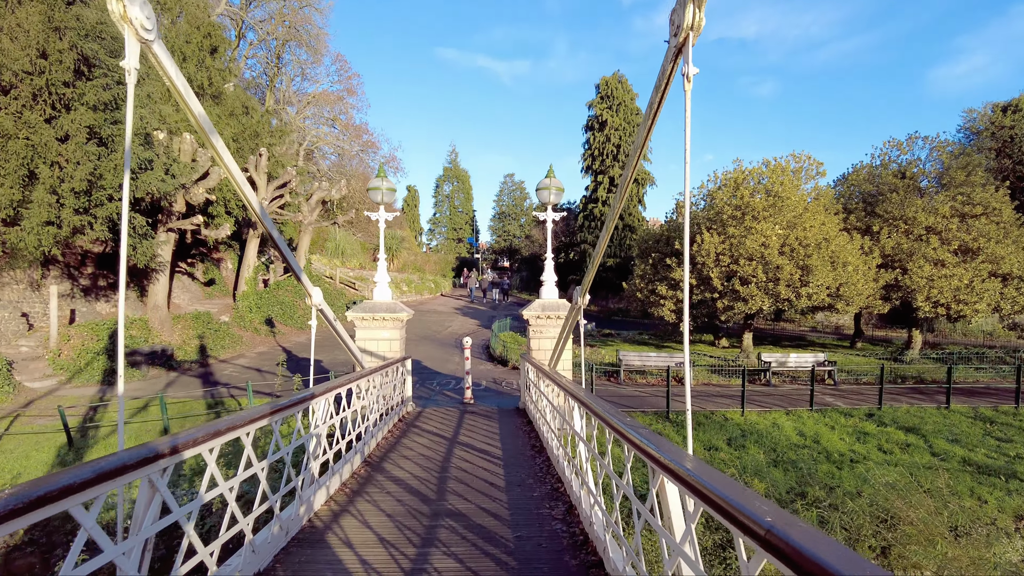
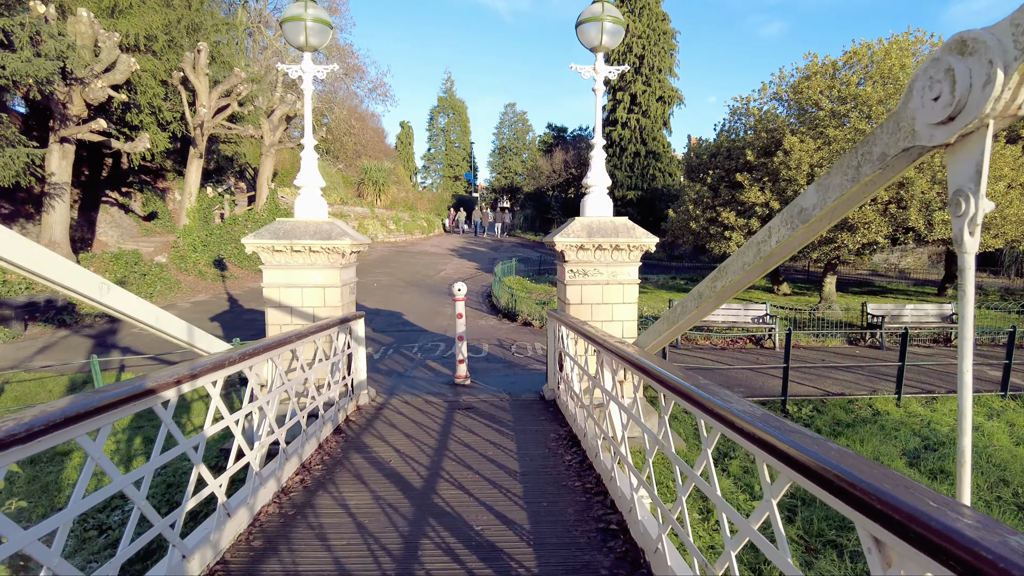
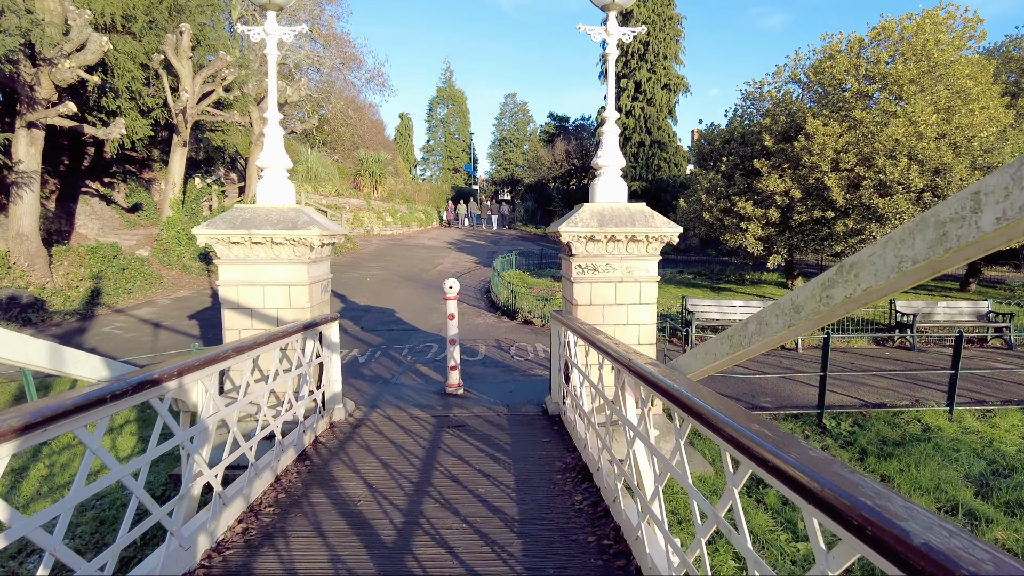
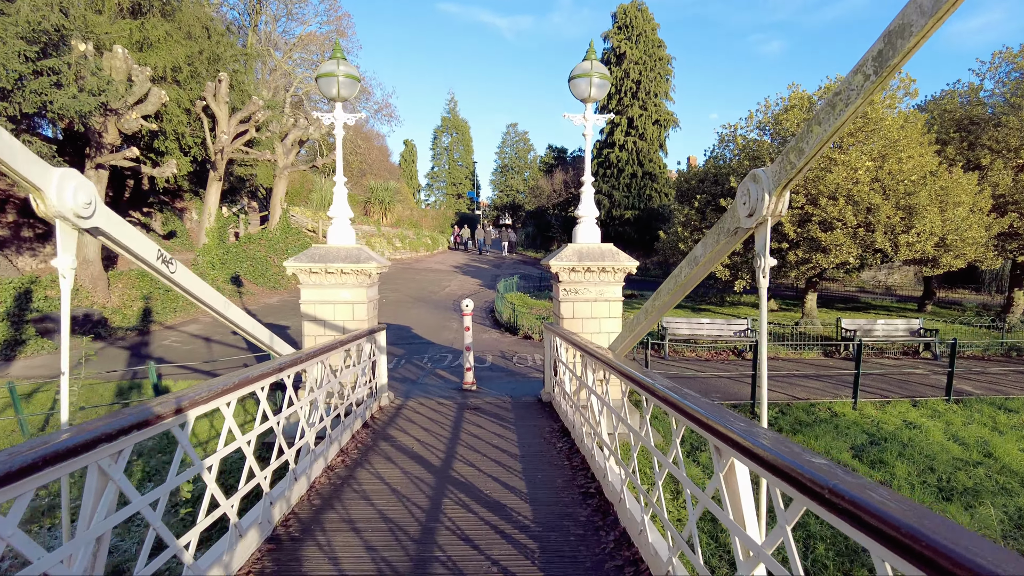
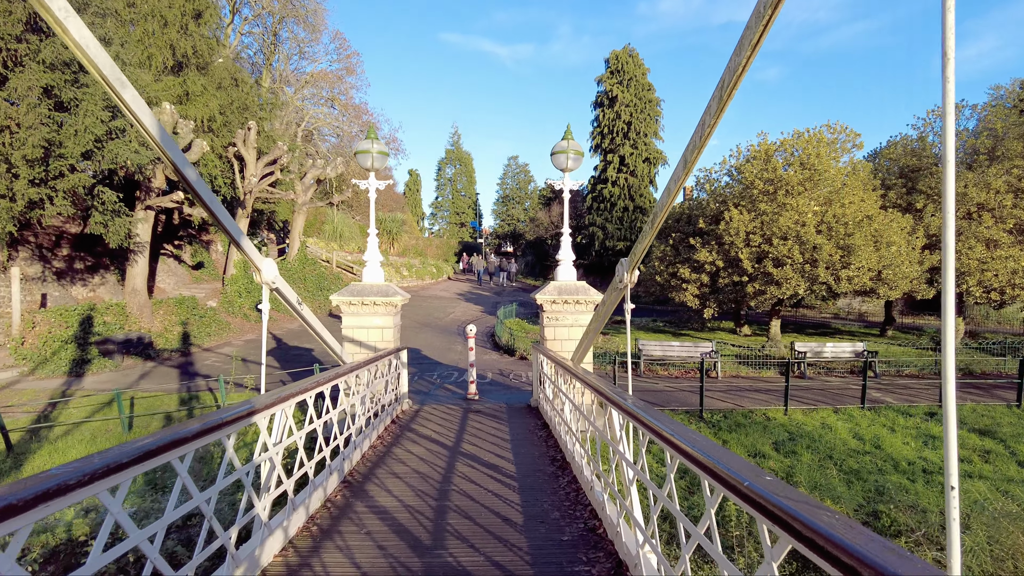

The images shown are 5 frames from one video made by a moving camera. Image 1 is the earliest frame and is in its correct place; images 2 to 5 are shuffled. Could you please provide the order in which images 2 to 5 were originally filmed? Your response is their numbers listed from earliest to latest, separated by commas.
5, 4, 2, 3
